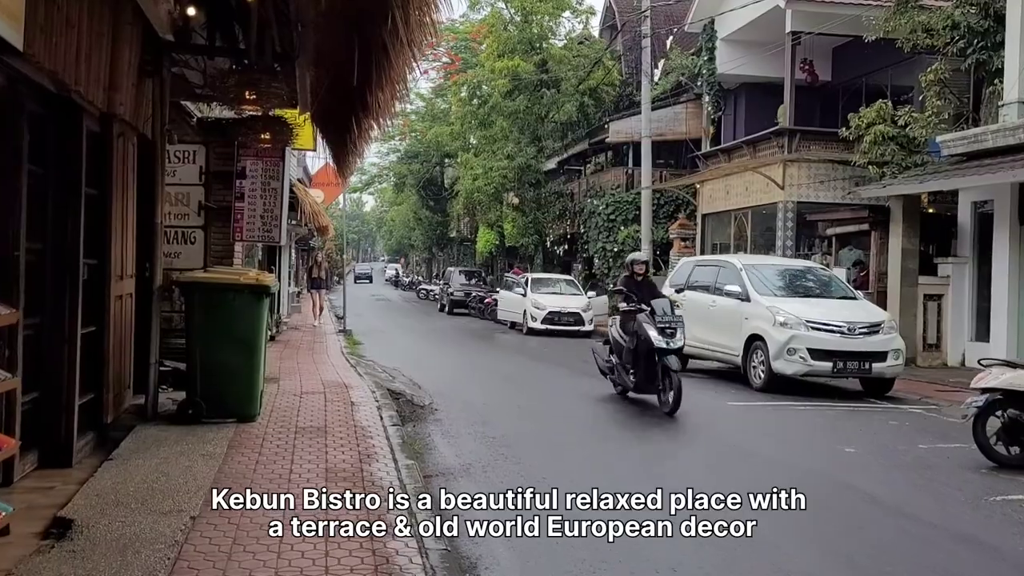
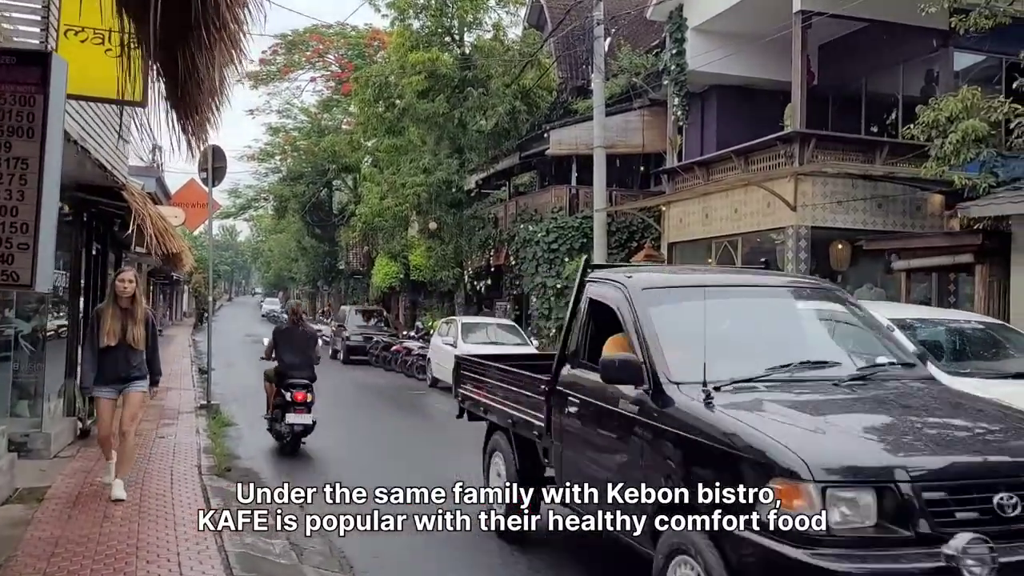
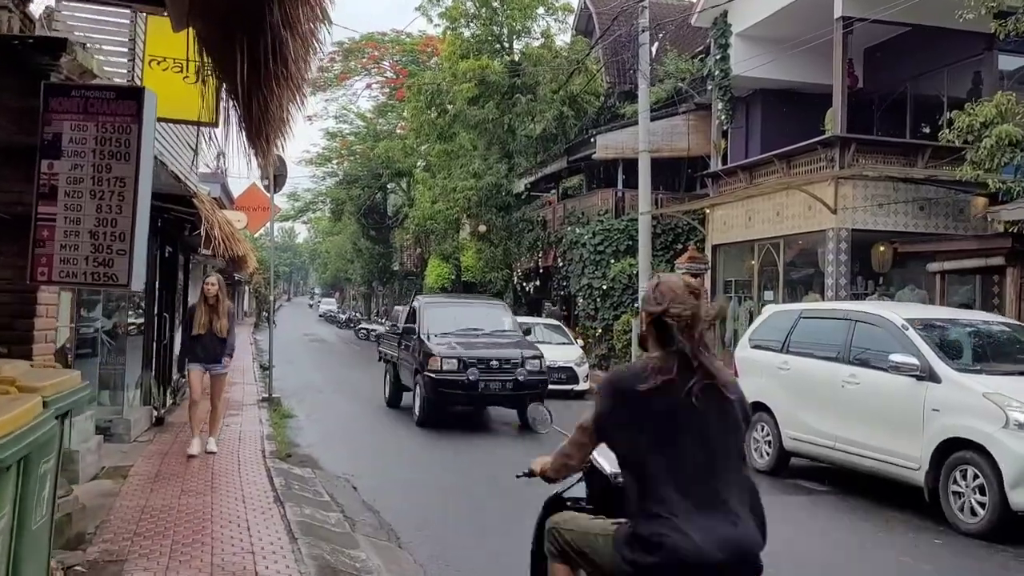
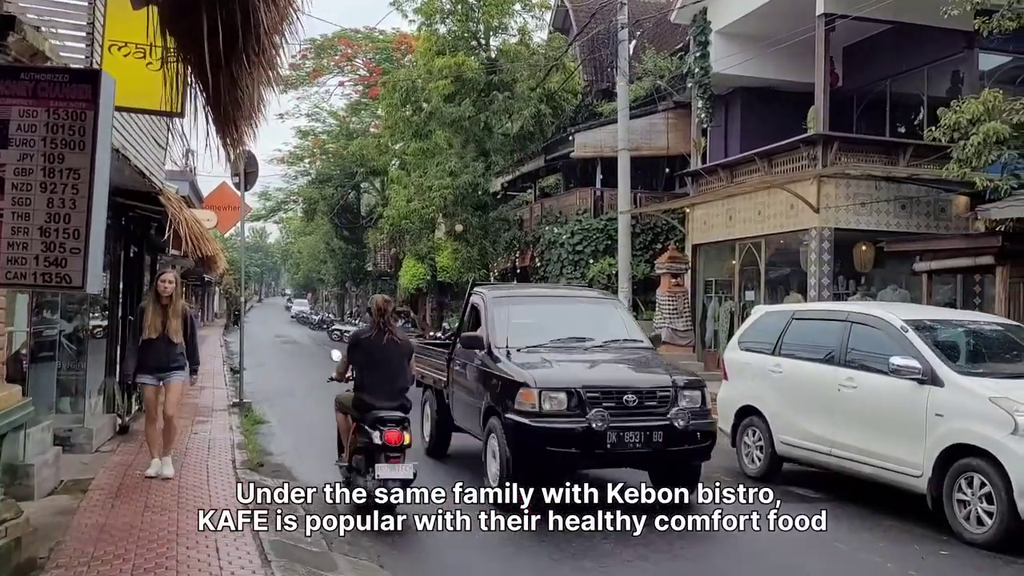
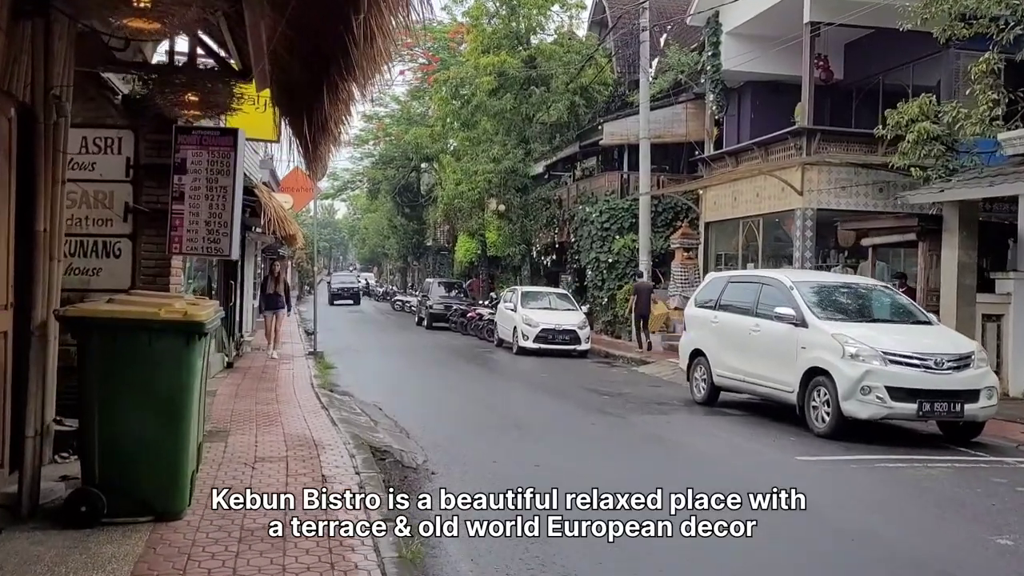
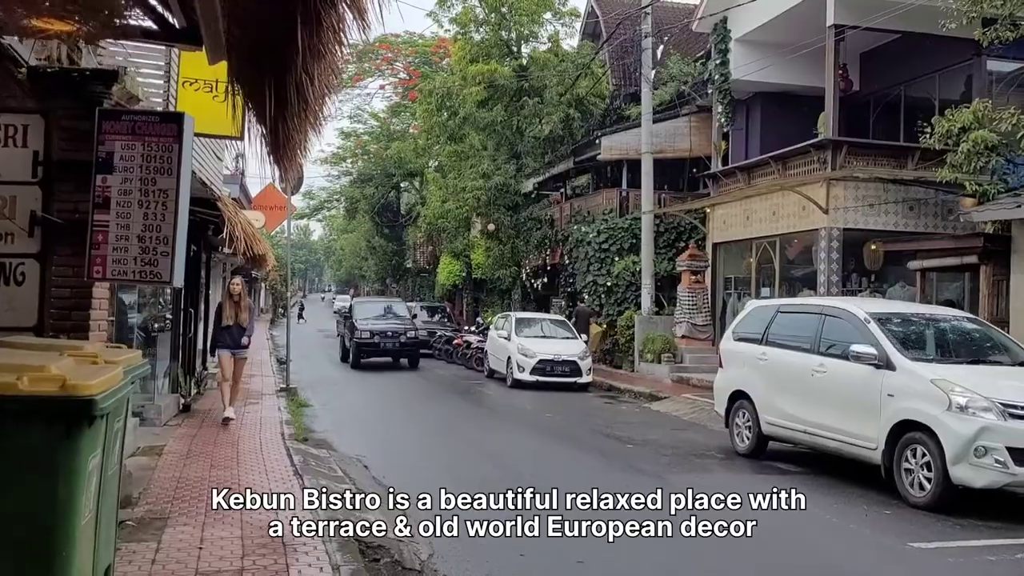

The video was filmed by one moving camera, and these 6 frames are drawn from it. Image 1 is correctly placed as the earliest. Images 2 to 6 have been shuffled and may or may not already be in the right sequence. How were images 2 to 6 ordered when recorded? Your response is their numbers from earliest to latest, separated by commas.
5, 6, 3, 4, 2
